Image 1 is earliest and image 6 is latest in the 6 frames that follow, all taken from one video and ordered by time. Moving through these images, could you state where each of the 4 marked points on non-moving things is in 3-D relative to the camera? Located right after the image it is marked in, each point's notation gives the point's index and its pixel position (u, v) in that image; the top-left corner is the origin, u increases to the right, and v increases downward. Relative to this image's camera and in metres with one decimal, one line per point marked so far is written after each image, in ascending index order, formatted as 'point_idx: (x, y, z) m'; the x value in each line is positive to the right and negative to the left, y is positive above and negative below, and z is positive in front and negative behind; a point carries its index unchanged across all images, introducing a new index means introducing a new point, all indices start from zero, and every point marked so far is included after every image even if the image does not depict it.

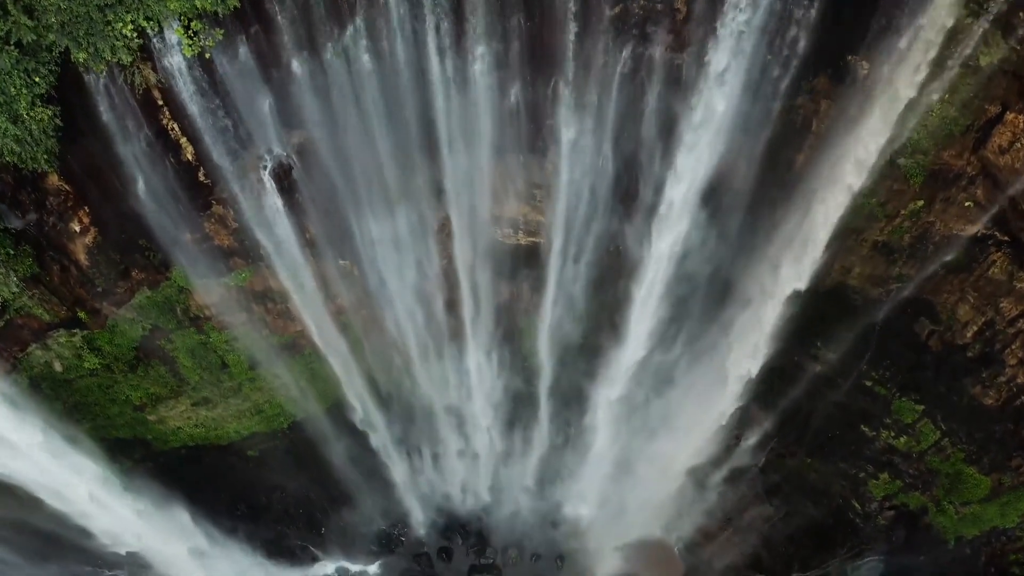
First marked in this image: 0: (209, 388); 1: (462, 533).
0: (-5.5, -1.8, +11.5) m
1: (-1.1, -5.3, +13.7) m
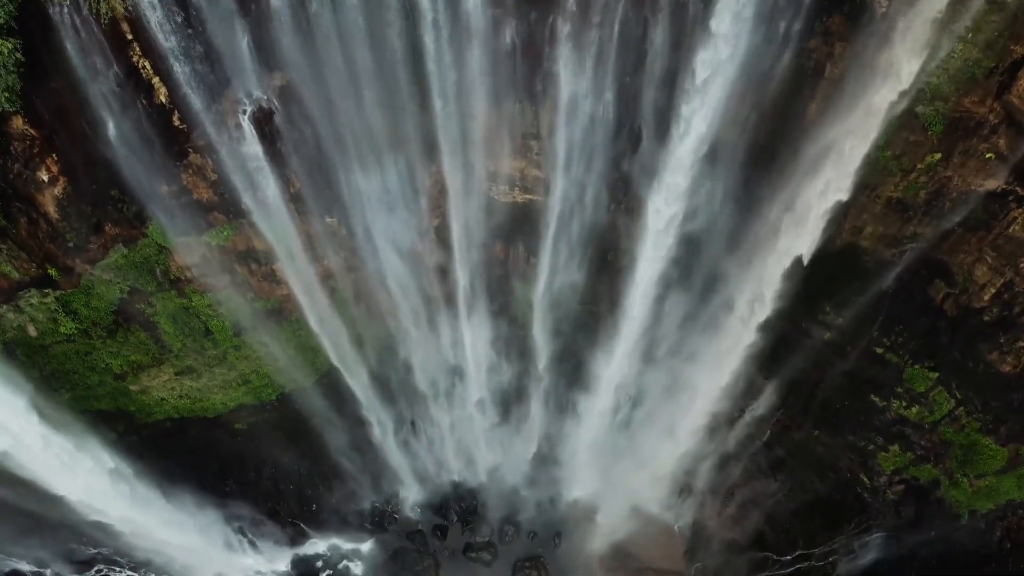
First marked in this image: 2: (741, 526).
0: (-5.5, -1.2, +11.0) m
1: (-1.2, -4.6, +13.3) m
2: (+4.7, -4.9, +13.2) m
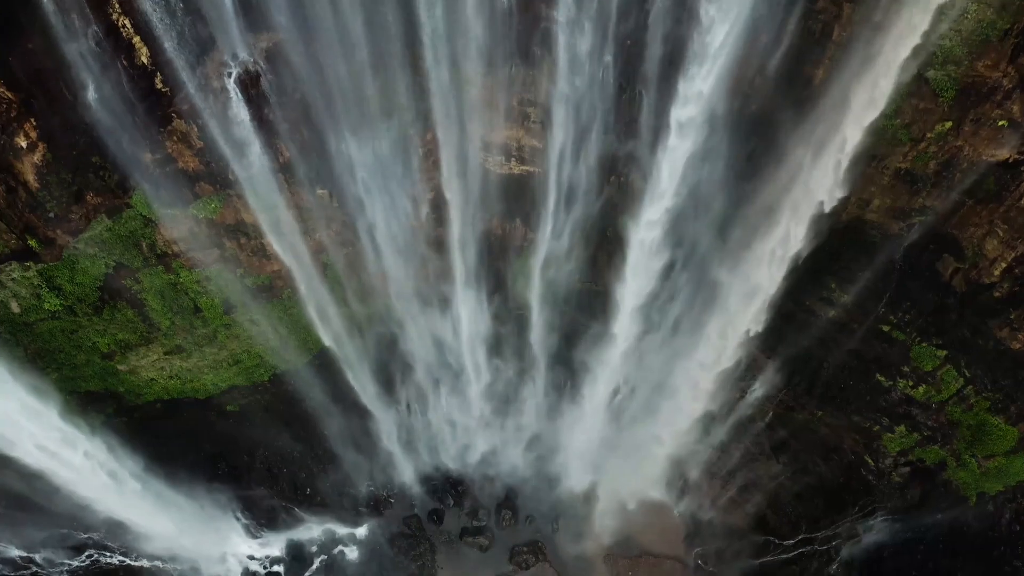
0: (-5.6, -0.8, +10.7) m
1: (-1.2, -4.2, +13.1) m
2: (+4.7, -4.5, +12.9) m
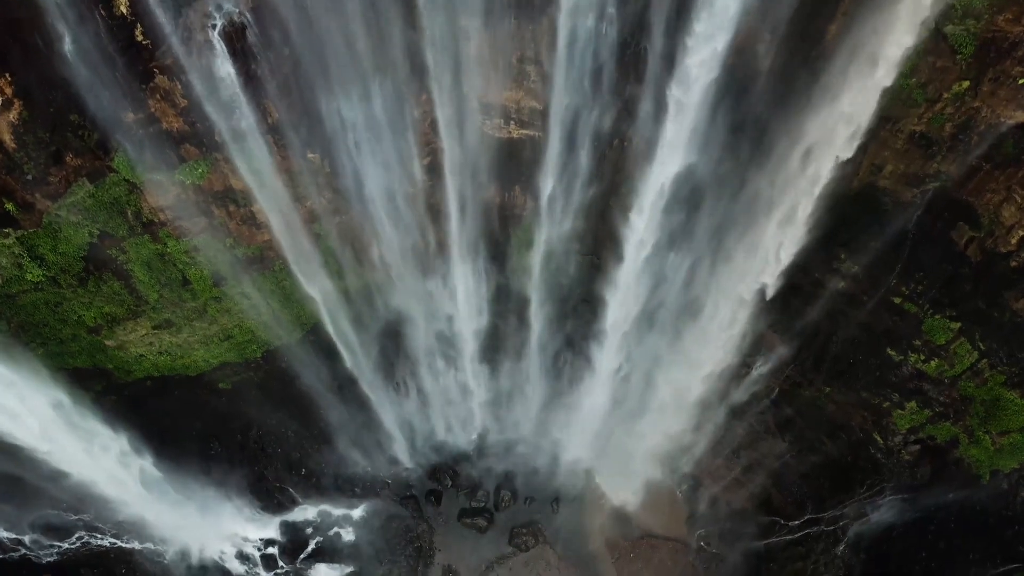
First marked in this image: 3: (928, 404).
0: (-5.6, -0.3, +10.4) m
1: (-1.2, -3.7, +12.8) m
2: (+4.7, -4.0, +12.6) m
3: (+6.9, -1.9, +10.5) m
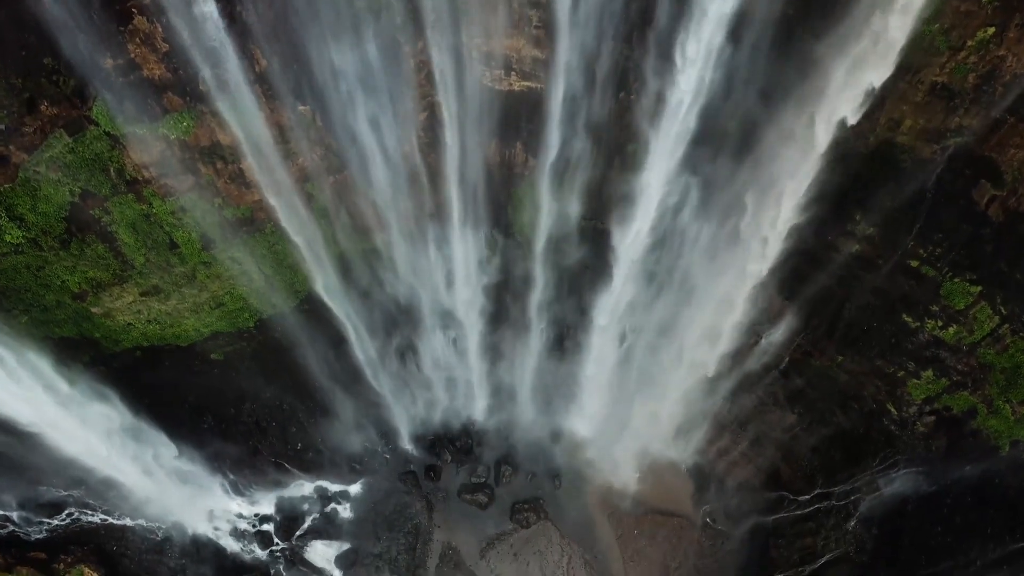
0: (-5.6, +0.2, +10.0) m
1: (-1.2, -3.1, +12.4) m
2: (+4.7, -3.4, +12.3) m
3: (+6.9, -1.3, +10.1) m
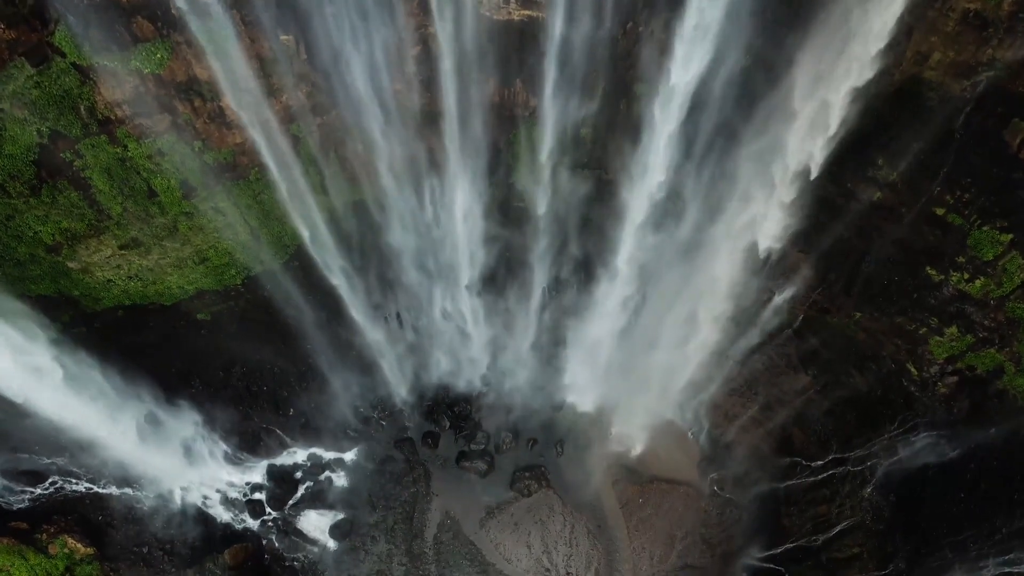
0: (-5.6, +0.9, +9.5) m
1: (-1.2, -2.3, +11.9) m
2: (+4.7, -2.6, +11.7) m
3: (+6.9, -0.5, +9.5) m
